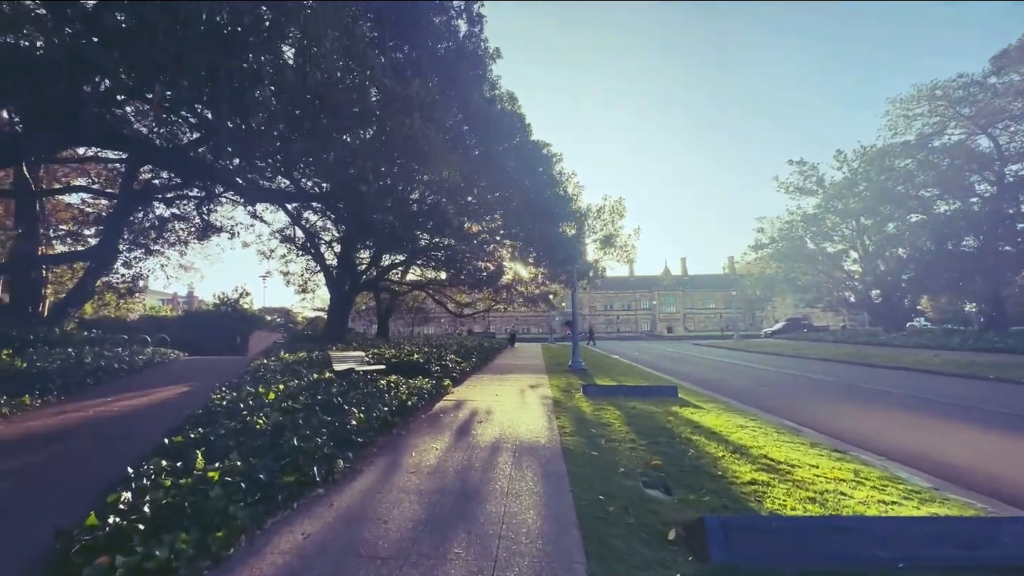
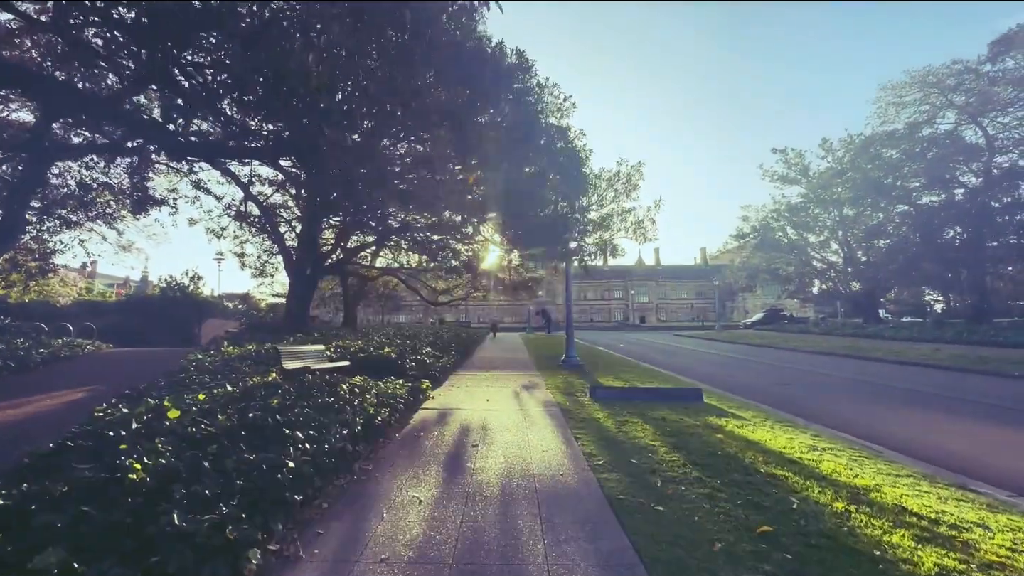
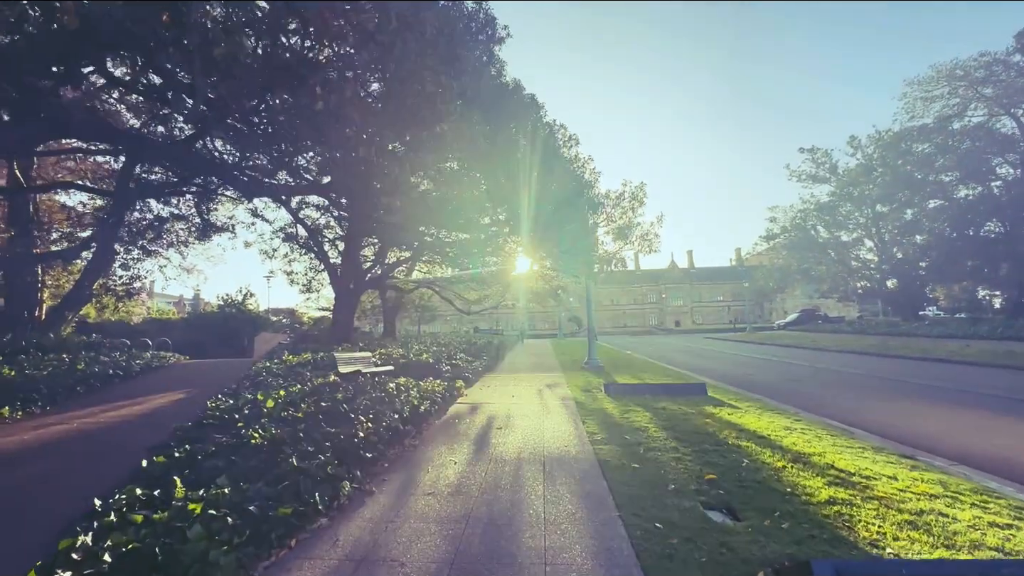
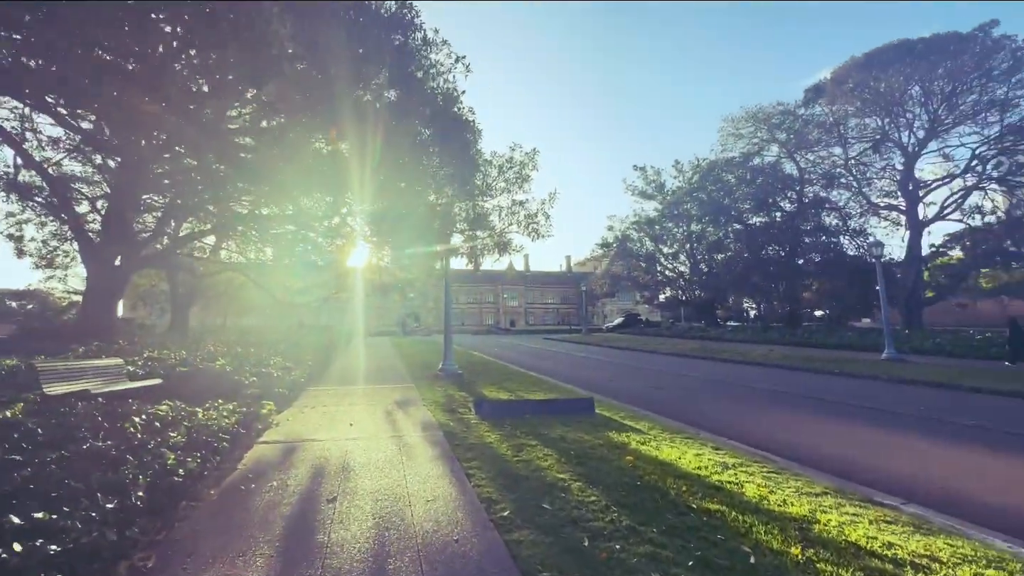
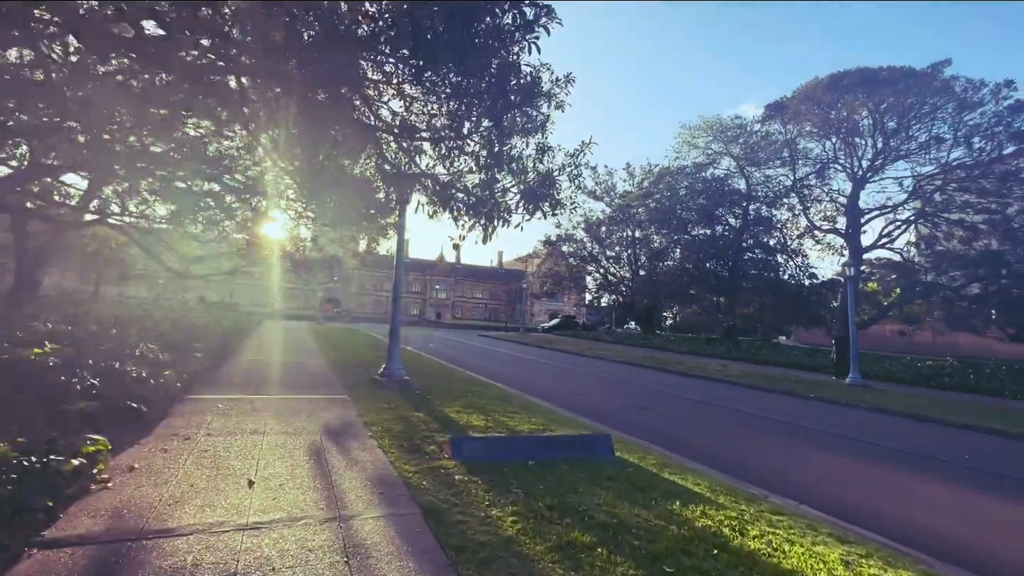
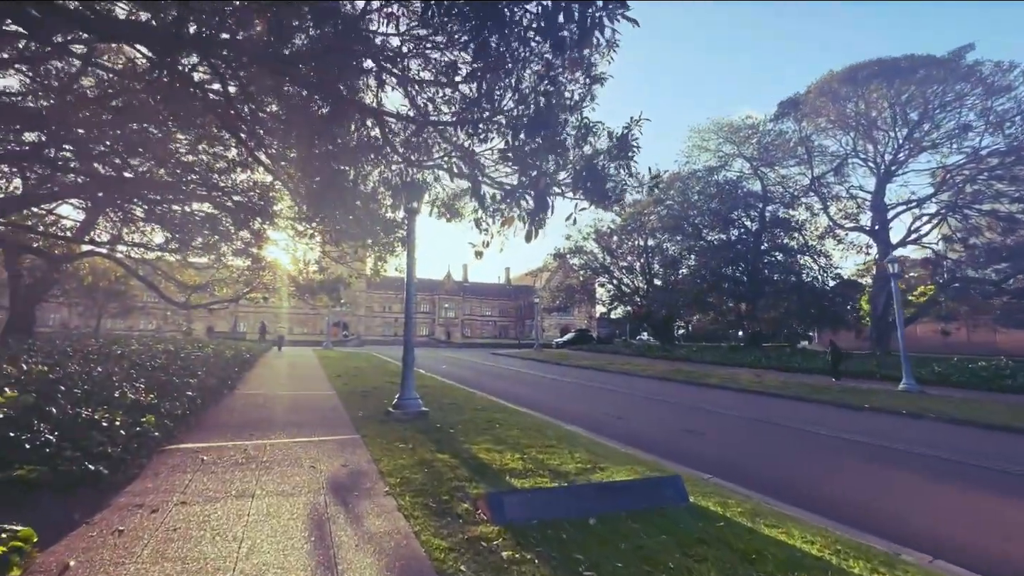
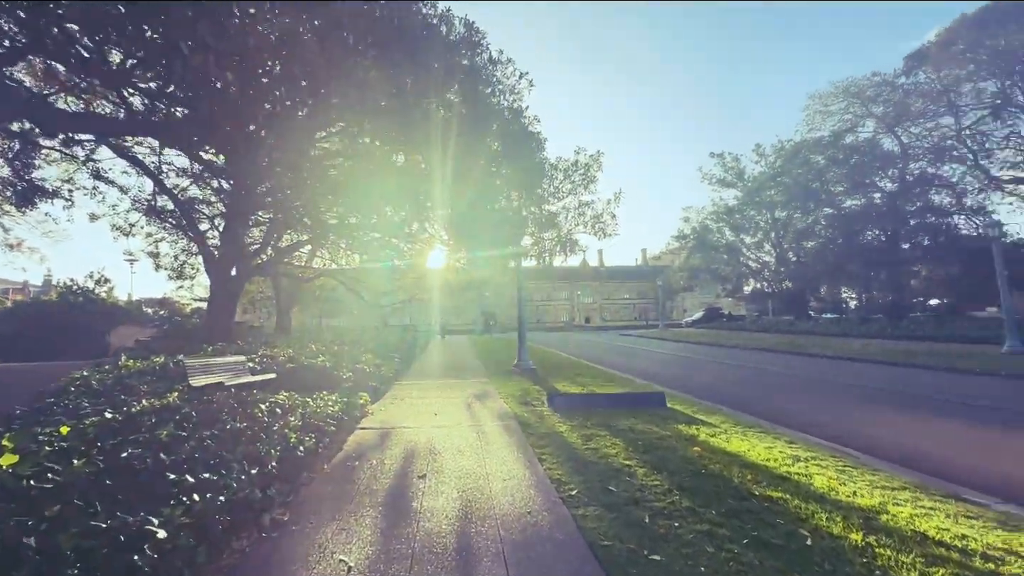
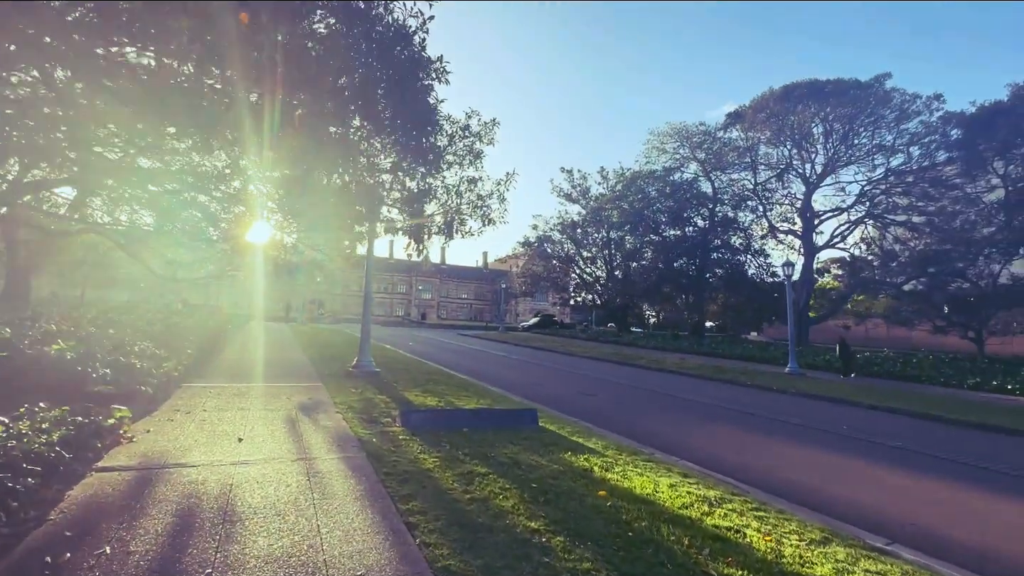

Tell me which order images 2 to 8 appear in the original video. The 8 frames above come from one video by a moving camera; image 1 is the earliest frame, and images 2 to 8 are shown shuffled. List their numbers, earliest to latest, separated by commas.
3, 2, 7, 4, 8, 5, 6
